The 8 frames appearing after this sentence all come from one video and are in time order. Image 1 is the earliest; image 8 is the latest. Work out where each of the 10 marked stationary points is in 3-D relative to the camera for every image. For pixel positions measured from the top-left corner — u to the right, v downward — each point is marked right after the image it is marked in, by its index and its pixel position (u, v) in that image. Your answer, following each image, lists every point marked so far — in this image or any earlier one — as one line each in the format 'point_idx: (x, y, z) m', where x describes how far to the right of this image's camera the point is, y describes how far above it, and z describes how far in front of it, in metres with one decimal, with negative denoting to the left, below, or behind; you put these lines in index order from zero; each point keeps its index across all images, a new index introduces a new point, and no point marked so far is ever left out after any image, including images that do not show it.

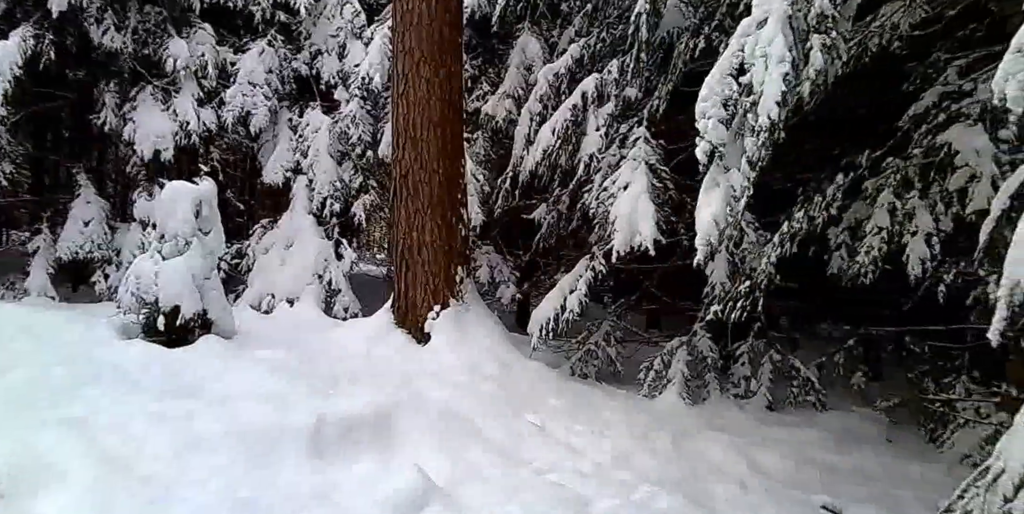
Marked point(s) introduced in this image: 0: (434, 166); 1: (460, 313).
0: (-0.8, +0.9, +7.9) m
1: (-0.5, -0.5, +7.8) m
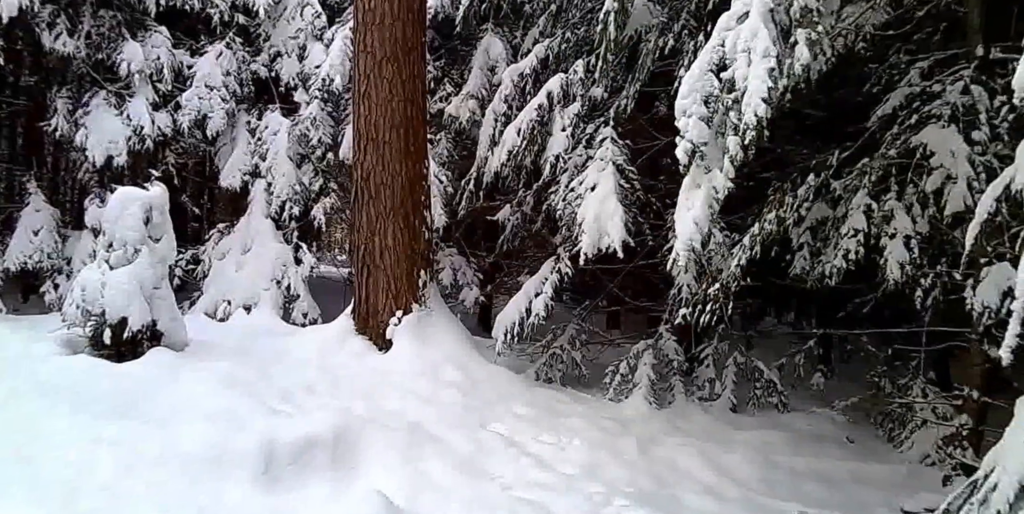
0: (-1.1, +0.9, +7.7) m
1: (-0.8, -0.6, +7.6) m
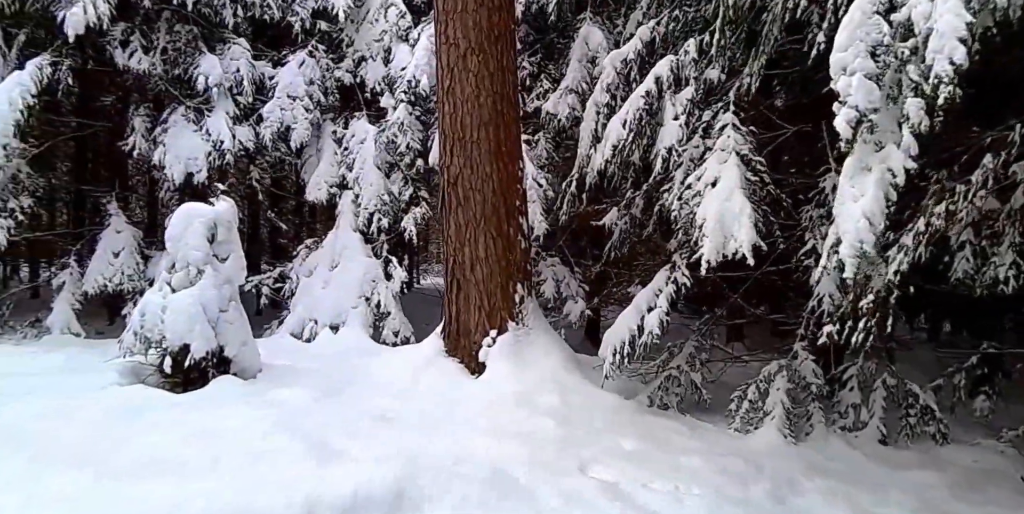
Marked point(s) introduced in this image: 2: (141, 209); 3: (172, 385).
0: (-0.2, +0.8, +6.8) m
1: (+0.1, -0.7, +6.7) m
2: (-4.7, +0.6, +9.9) m
3: (-2.5, -0.9, +5.7) m
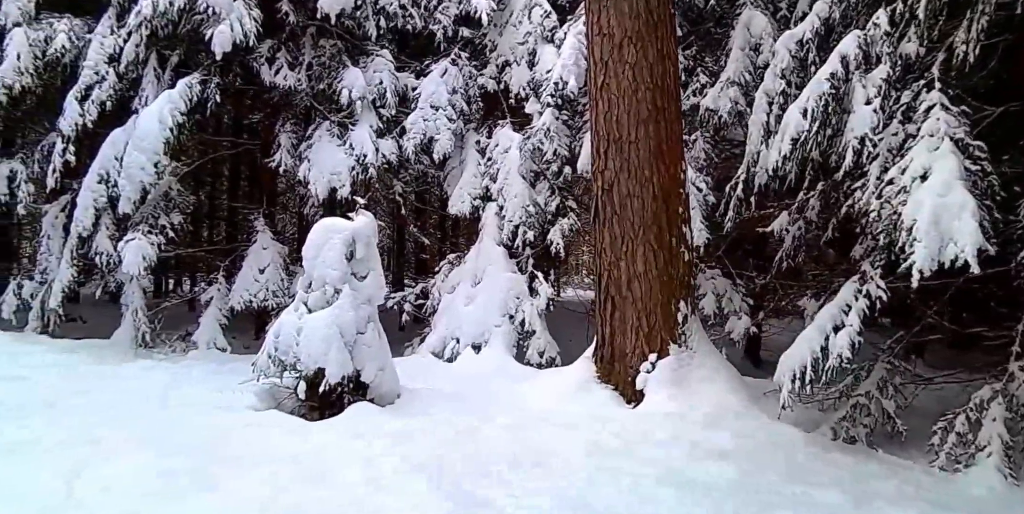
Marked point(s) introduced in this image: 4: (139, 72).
0: (+1.0, +0.7, +6.0) m
1: (+1.3, -0.8, +5.8) m
2: (-2.8, +0.4, +9.9) m
3: (-1.4, -1.0, +5.4) m
4: (-3.3, +1.6, +6.9) m
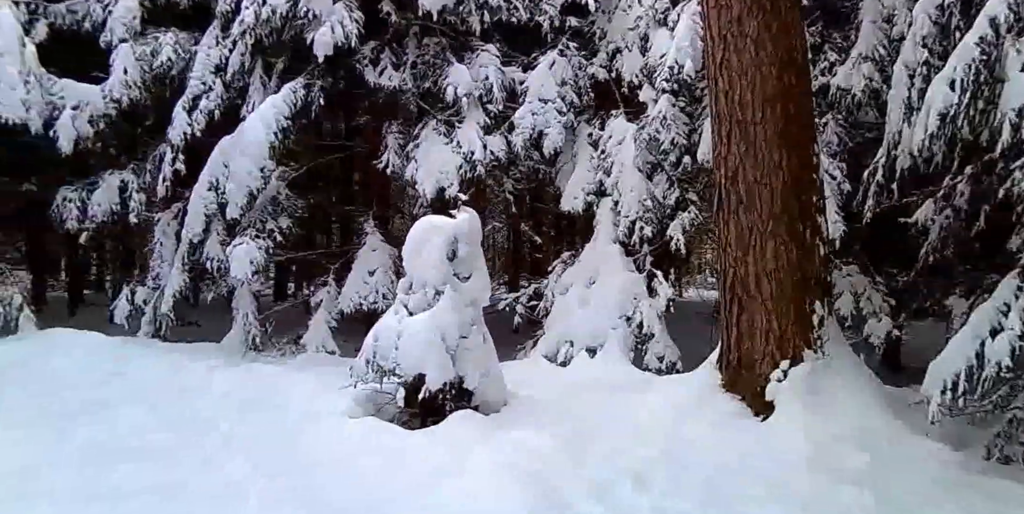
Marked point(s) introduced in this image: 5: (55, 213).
0: (+1.8, +0.7, +5.4) m
1: (+2.0, -0.7, +5.1) m
2: (-1.4, +0.4, +9.9) m
3: (-0.7, -1.1, +5.2) m
4: (-2.4, +1.6, +6.9) m
5: (-4.1, +0.4, +6.9) m
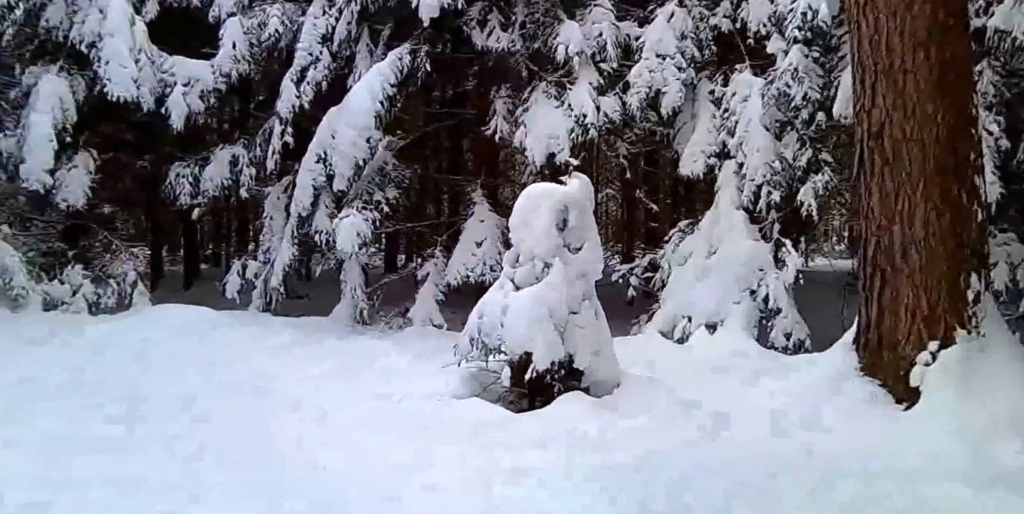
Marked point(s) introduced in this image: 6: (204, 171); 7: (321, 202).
0: (+2.5, +0.9, +4.7) m
1: (+2.7, -0.5, +4.5) m
2: (0.0, +0.7, +9.6) m
3: (0.0, -0.9, +4.9) m
4: (-1.4, +1.8, +6.8) m
5: (-3.2, +0.6, +7.1) m
6: (-2.7, +0.8, +6.9) m
7: (-1.5, +0.4, +6.1) m
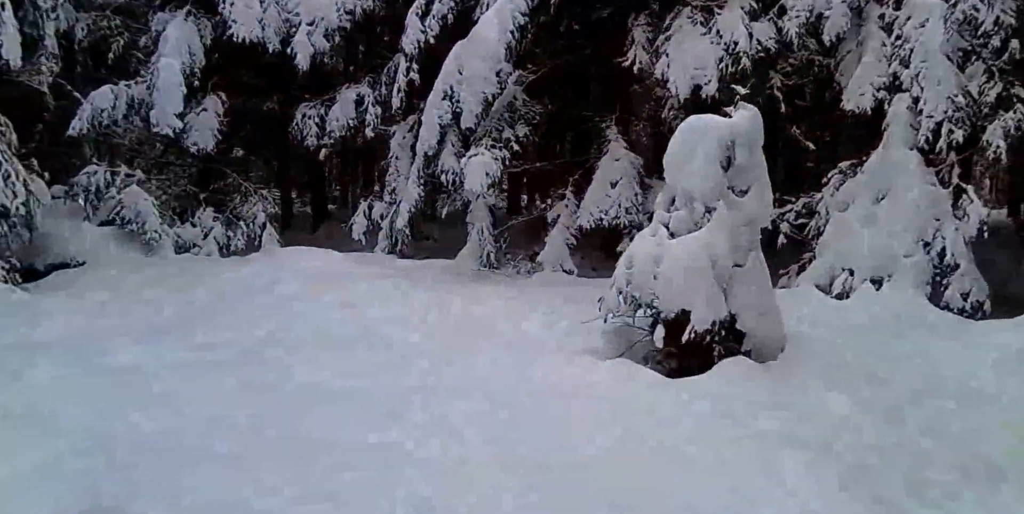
0: (+3.2, +1.2, +3.9) m
1: (+3.4, -0.3, +3.7) m
2: (+1.5, +1.4, +9.1) m
3: (+0.8, -0.5, +4.6) m
4: (-0.3, +2.3, +6.5) m
5: (-2.0, +1.2, +7.1) m
6: (-1.6, +1.3, +6.8) m
7: (-0.5, +0.9, +5.8) m
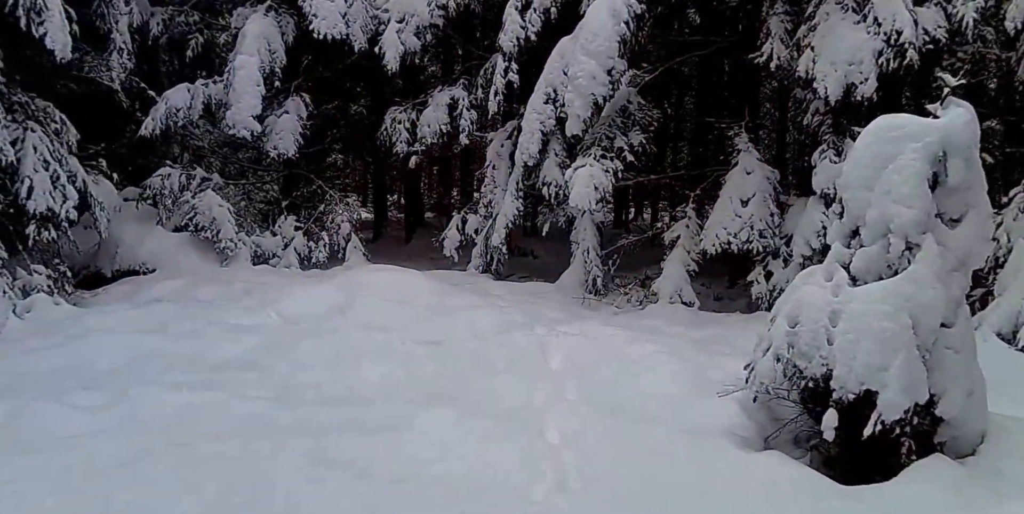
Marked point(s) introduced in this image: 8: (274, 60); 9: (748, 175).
0: (+3.7, +1.0, +3.0) m
1: (+3.8, -0.5, +2.8) m
2: (+2.6, +1.2, +8.3) m
3: (+1.3, -0.7, +3.9) m
4: (+0.6, +2.2, +6.0) m
5: (-1.1, +1.1, +6.8) m
6: (-0.7, +1.2, +6.5) m
7: (+0.2, +0.7, +5.3) m
8: (-1.7, +1.5, +5.8) m
9: (+1.6, +0.6, +5.6) m
